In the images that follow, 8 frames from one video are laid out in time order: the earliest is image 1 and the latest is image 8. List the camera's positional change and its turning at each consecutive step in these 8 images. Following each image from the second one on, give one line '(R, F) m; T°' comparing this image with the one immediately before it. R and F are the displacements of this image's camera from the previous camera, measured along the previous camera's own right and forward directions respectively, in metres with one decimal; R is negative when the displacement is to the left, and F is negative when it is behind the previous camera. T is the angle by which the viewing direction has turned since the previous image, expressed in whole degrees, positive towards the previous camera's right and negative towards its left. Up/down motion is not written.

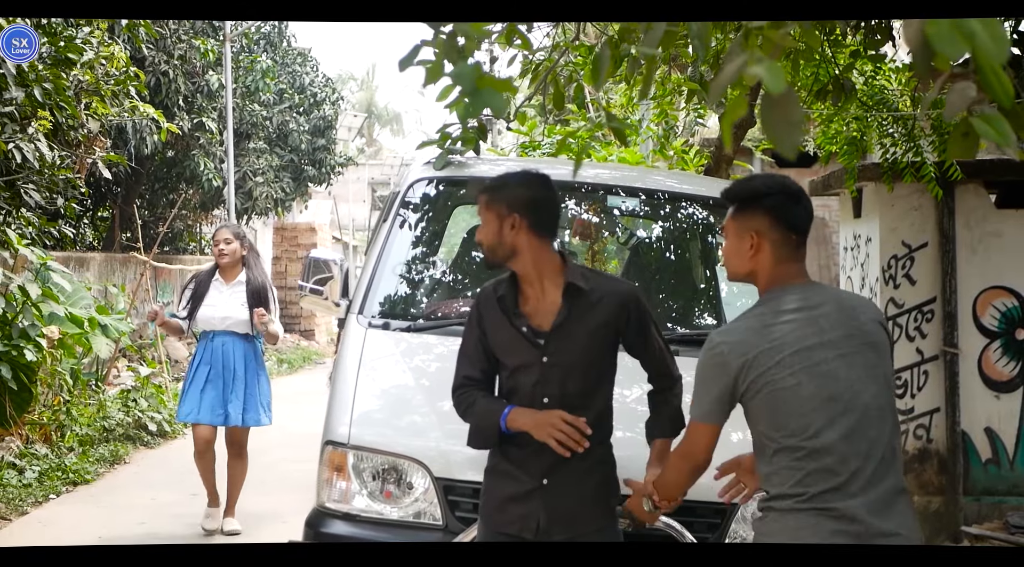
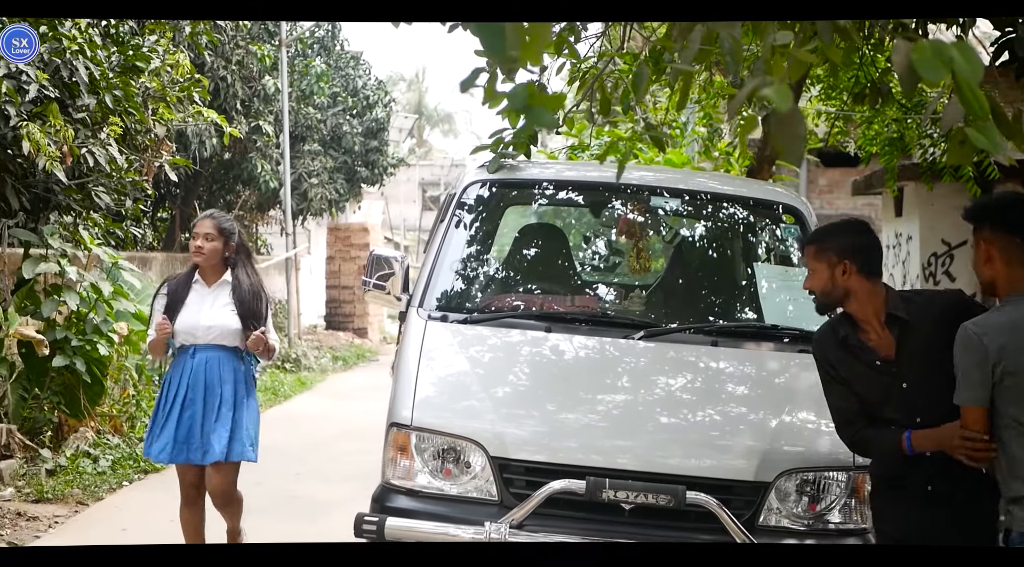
(0.0, -0.2) m; -3°
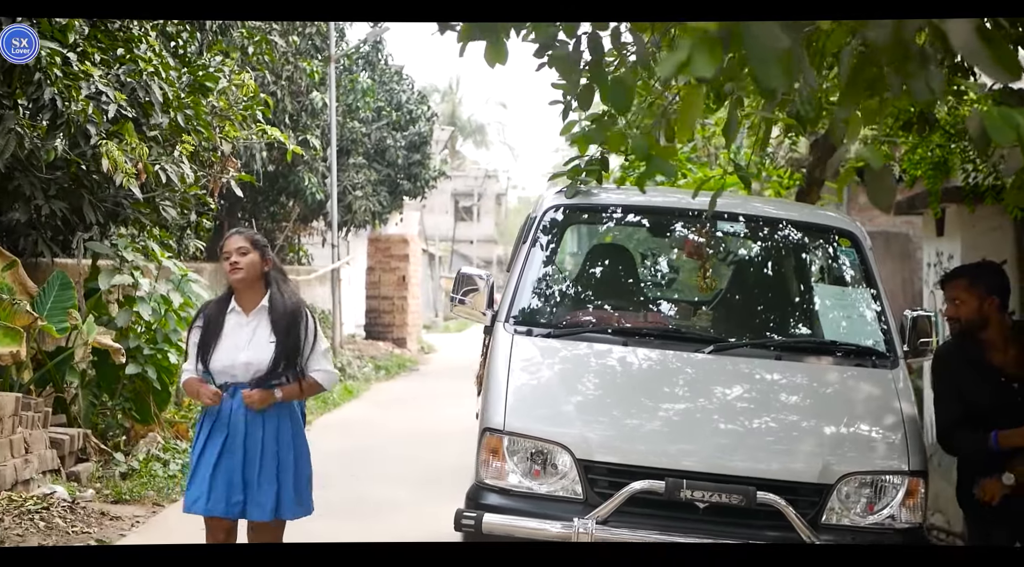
(-0.1, -0.2) m; -1°
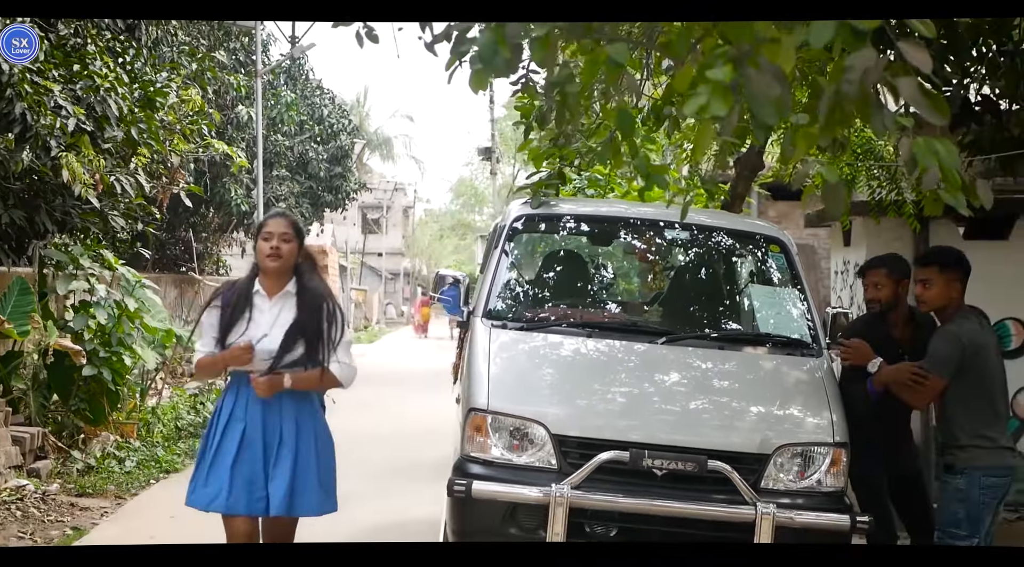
(-0.2, -0.3) m; +5°
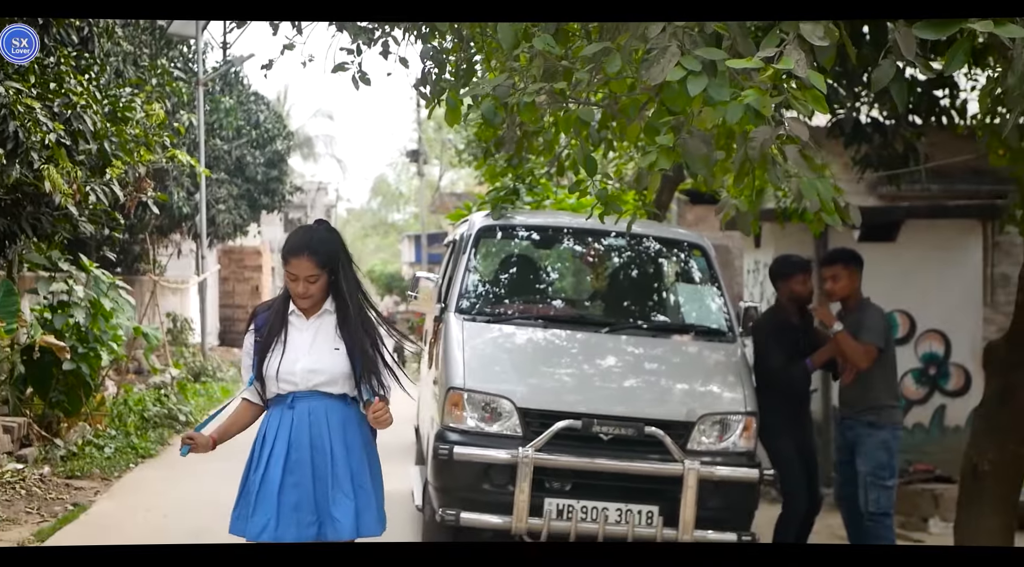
(-0.2, -0.6) m; +4°
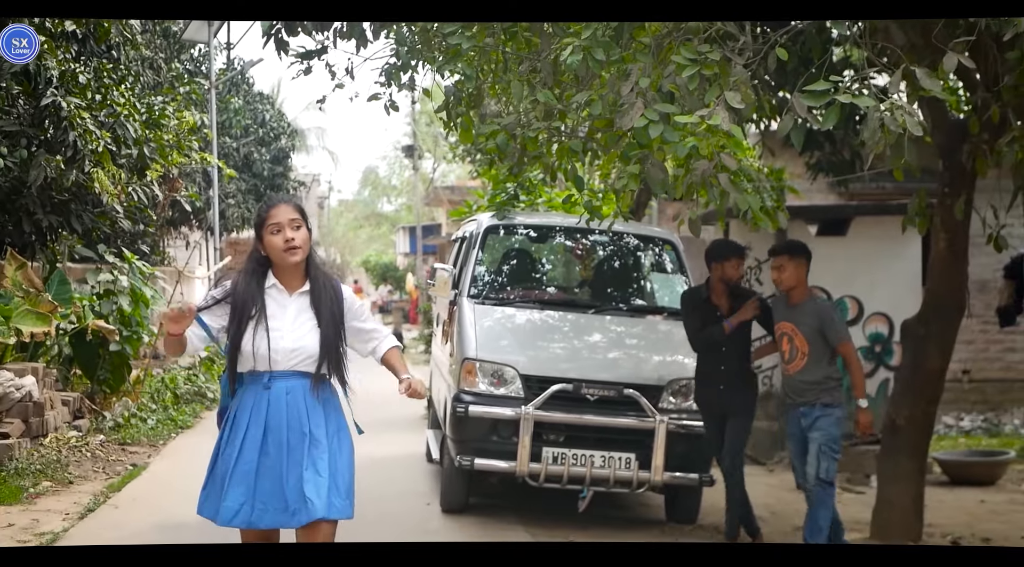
(-0.1, -0.8) m; +1°
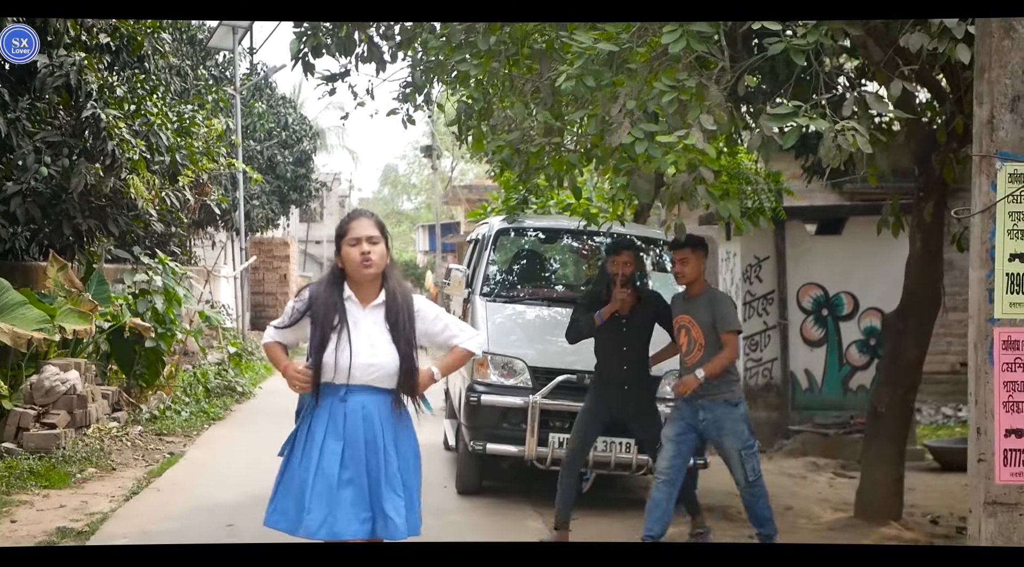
(0.0, -0.4) m; -1°
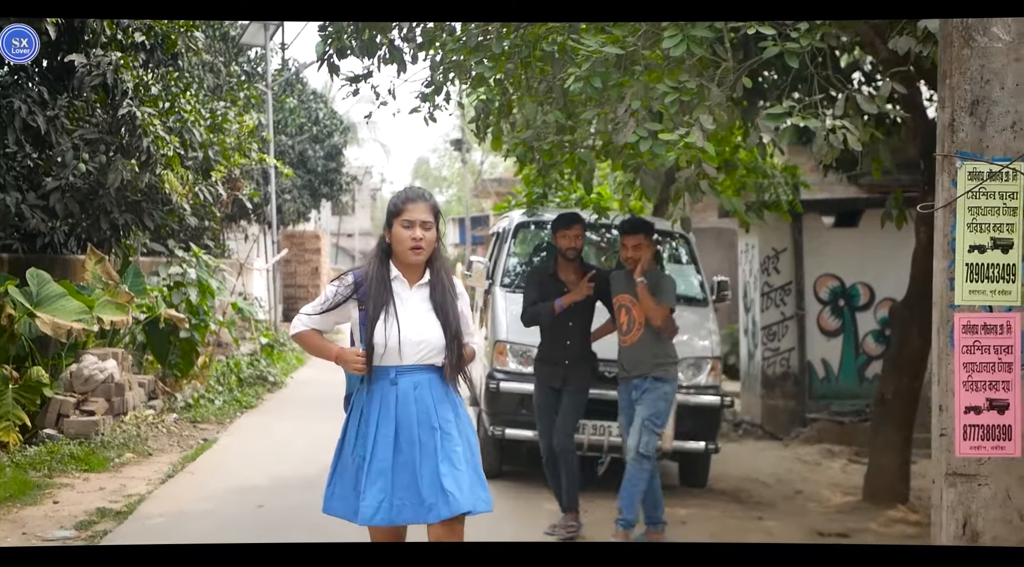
(+0.1, -0.2) m; -2°
